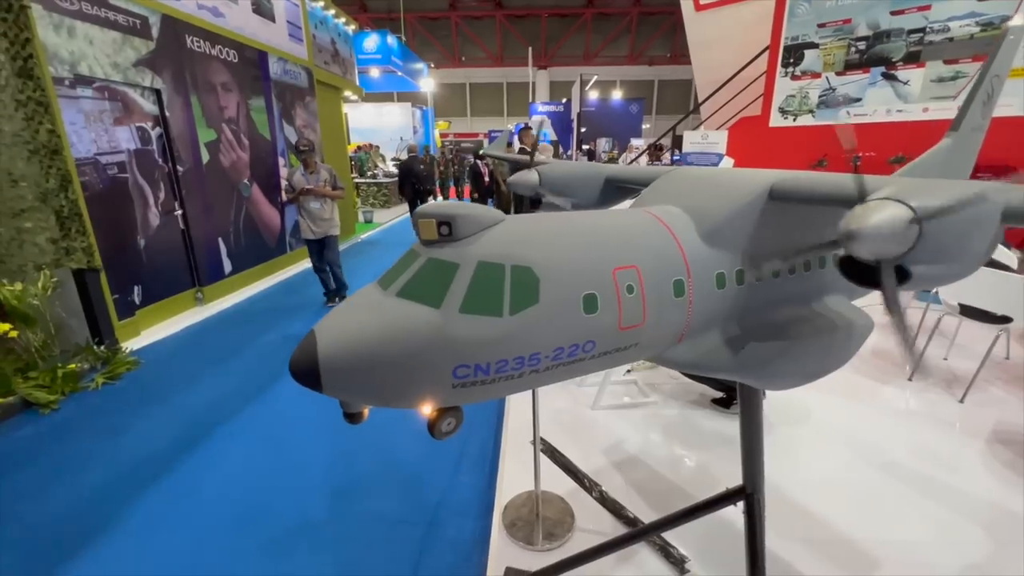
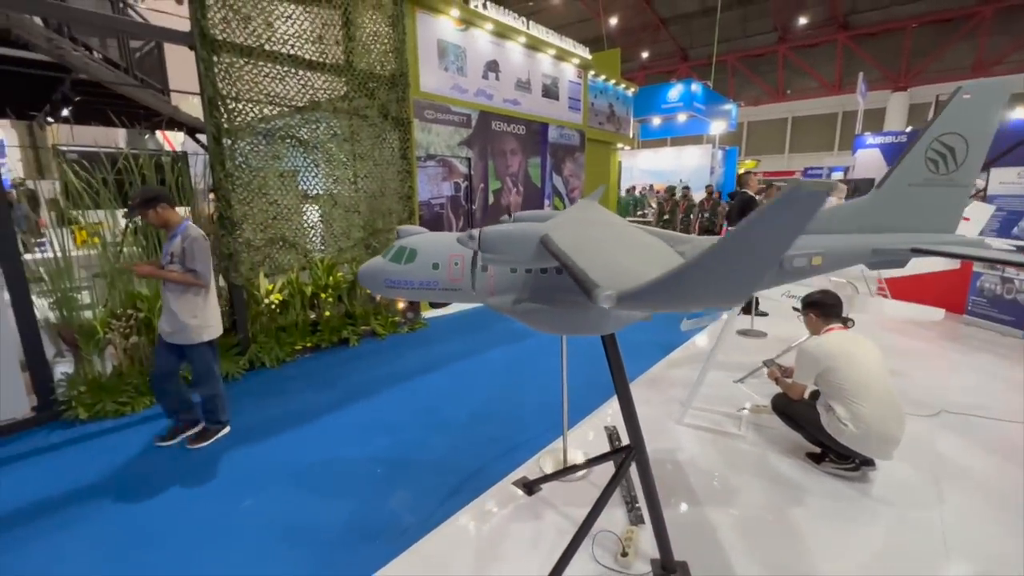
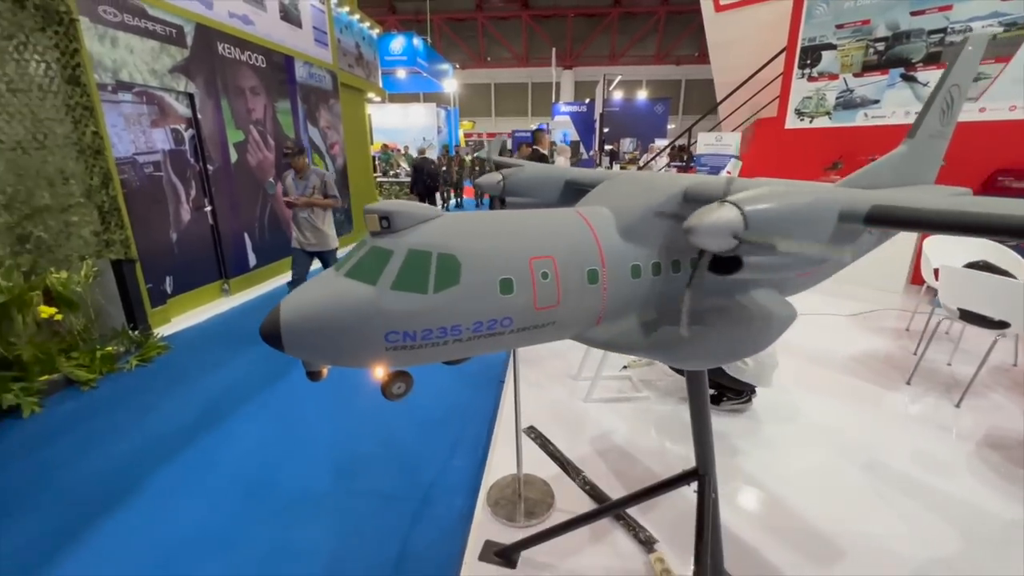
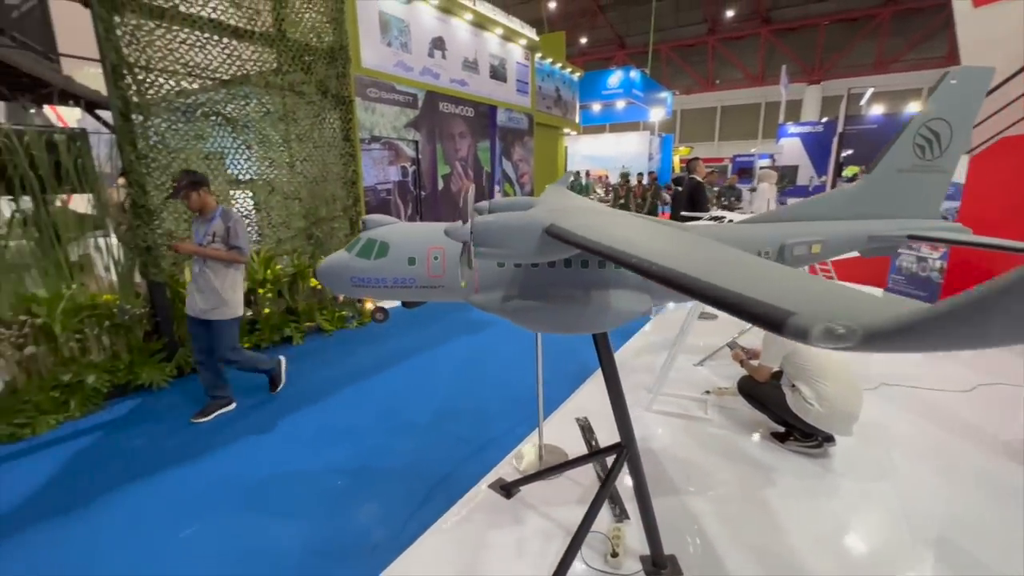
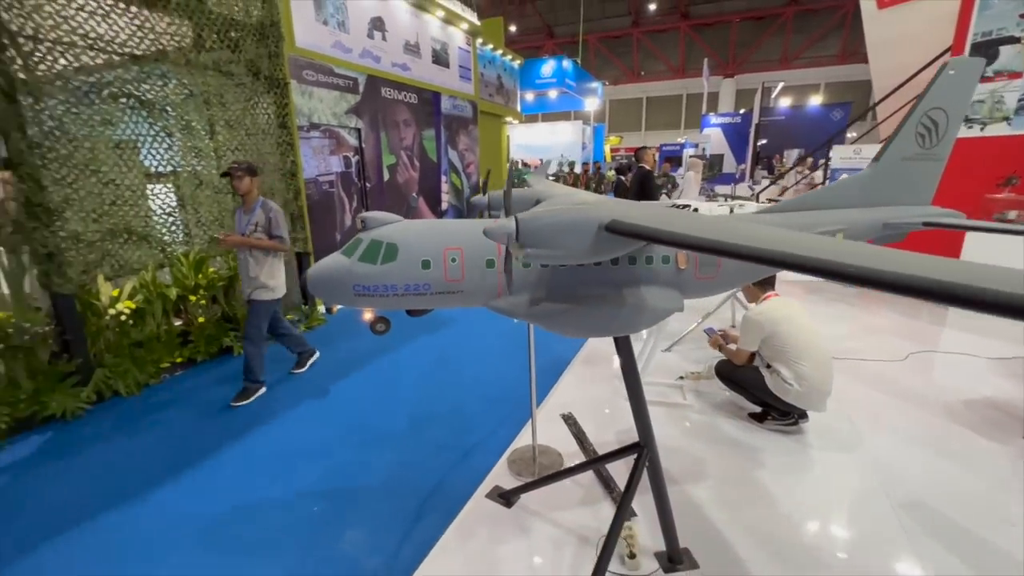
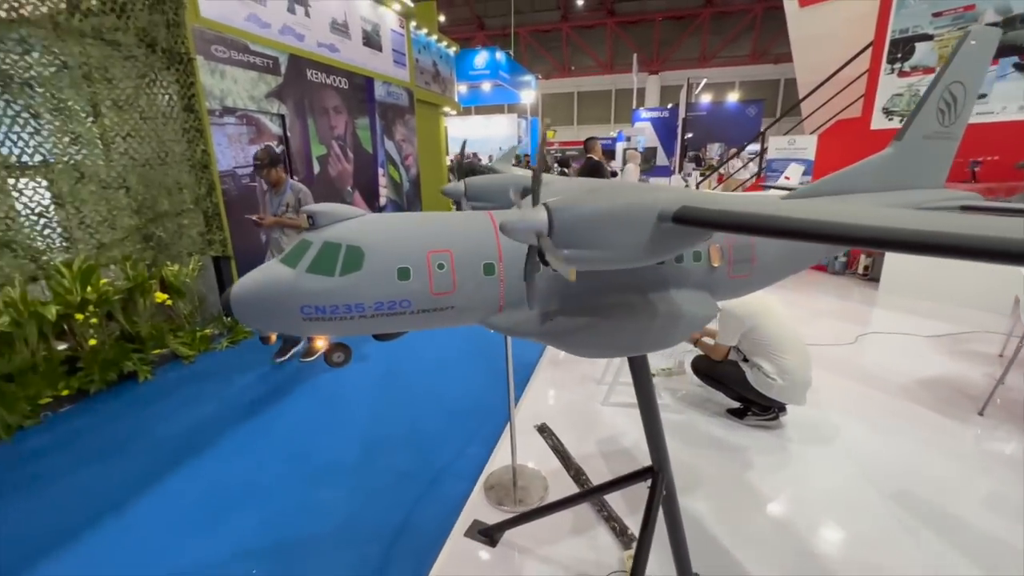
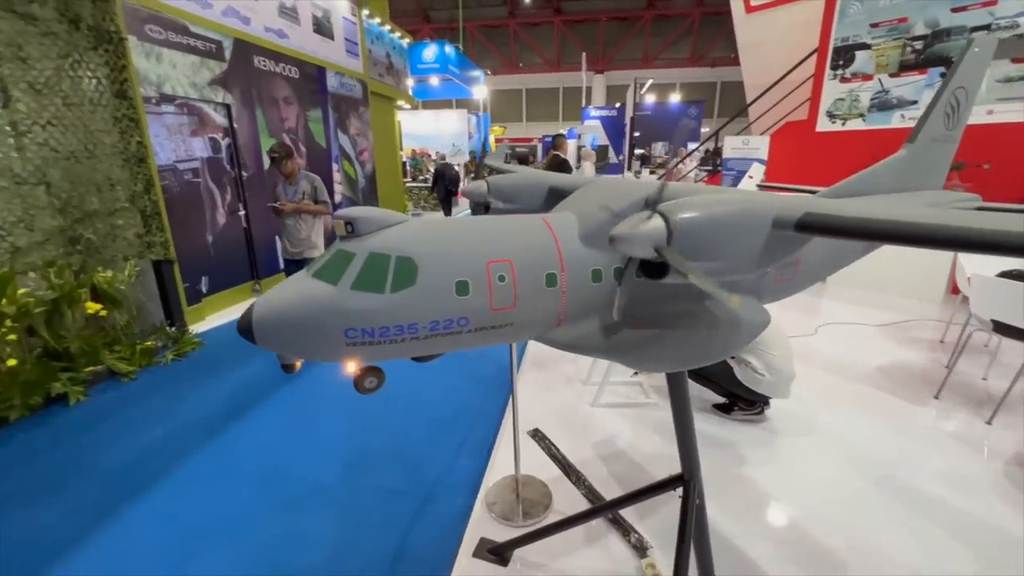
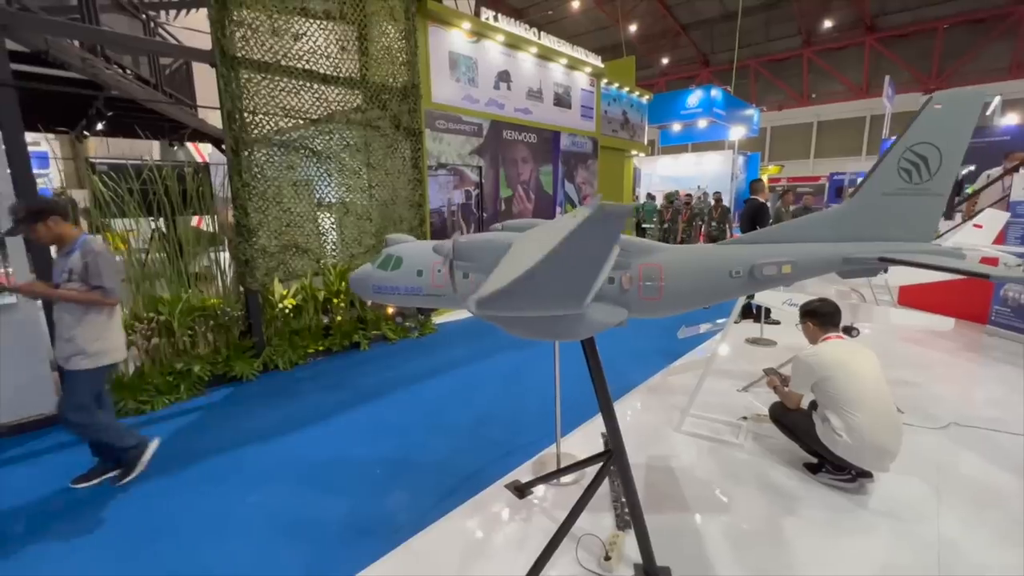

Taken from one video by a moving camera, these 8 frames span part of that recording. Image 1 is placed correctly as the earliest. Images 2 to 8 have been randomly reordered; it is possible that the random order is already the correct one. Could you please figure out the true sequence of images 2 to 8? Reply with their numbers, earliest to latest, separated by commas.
3, 7, 6, 5, 4, 2, 8
